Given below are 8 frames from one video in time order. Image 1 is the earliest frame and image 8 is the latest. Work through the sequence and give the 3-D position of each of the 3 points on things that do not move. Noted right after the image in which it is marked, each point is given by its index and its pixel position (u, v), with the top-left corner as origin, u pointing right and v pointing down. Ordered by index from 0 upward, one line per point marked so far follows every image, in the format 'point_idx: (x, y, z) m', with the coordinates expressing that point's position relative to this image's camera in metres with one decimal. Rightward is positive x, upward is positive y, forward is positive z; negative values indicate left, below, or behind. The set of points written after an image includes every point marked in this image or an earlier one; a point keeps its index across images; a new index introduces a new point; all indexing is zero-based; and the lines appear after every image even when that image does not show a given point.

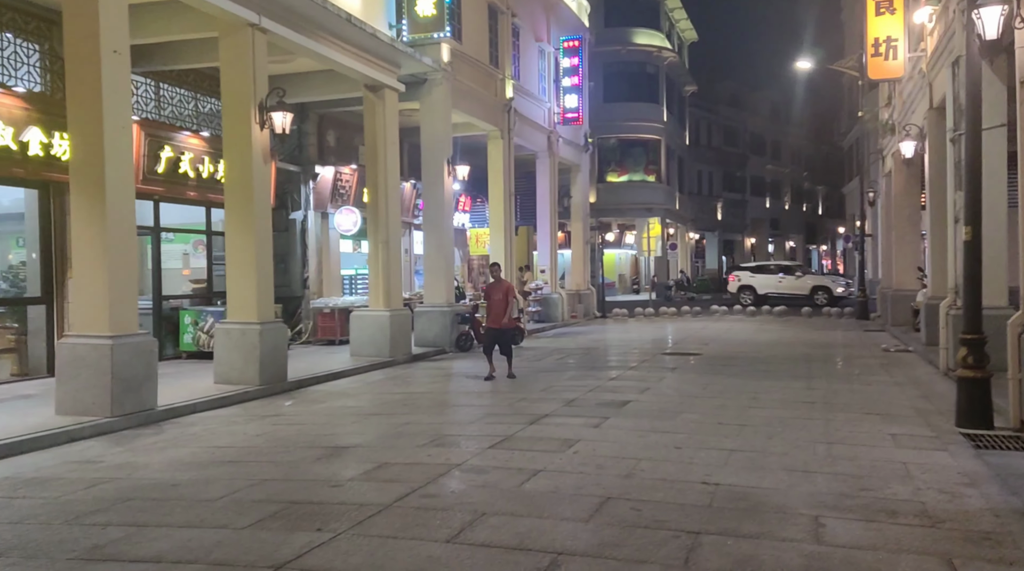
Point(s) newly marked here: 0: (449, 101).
0: (-1.2, +3.5, +18.7) m
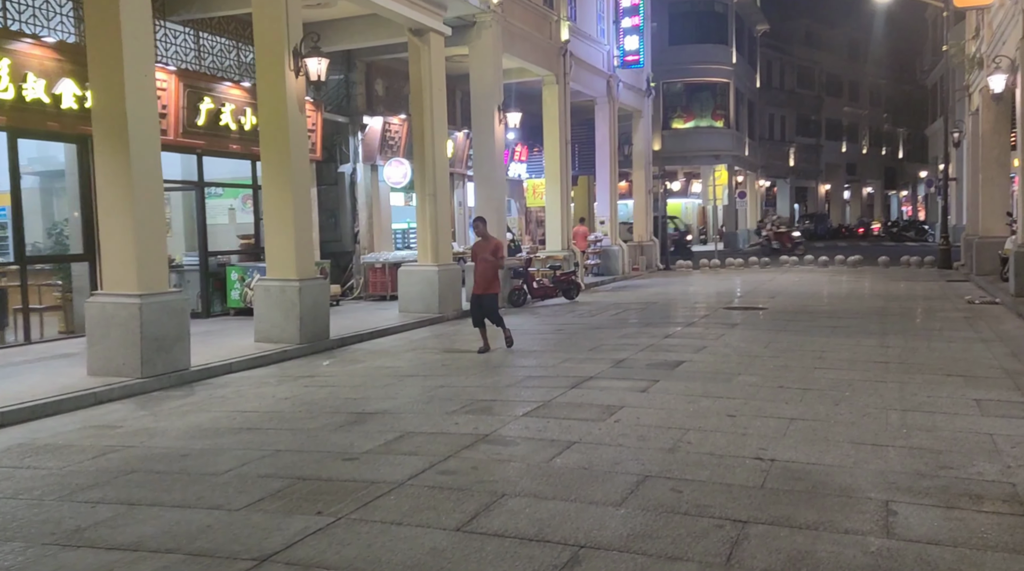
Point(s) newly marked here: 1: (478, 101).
0: (-0.2, +4.3, +17.9) m
1: (-0.6, +3.4, +17.9) m
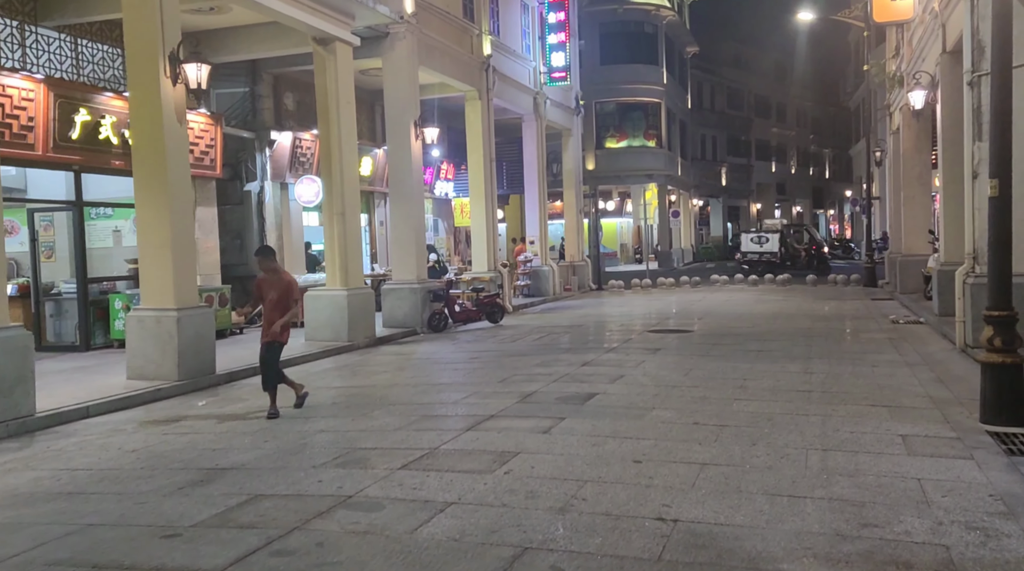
0: (-1.7, +3.9, +17.0) m
1: (-2.1, +2.9, +17.0) m
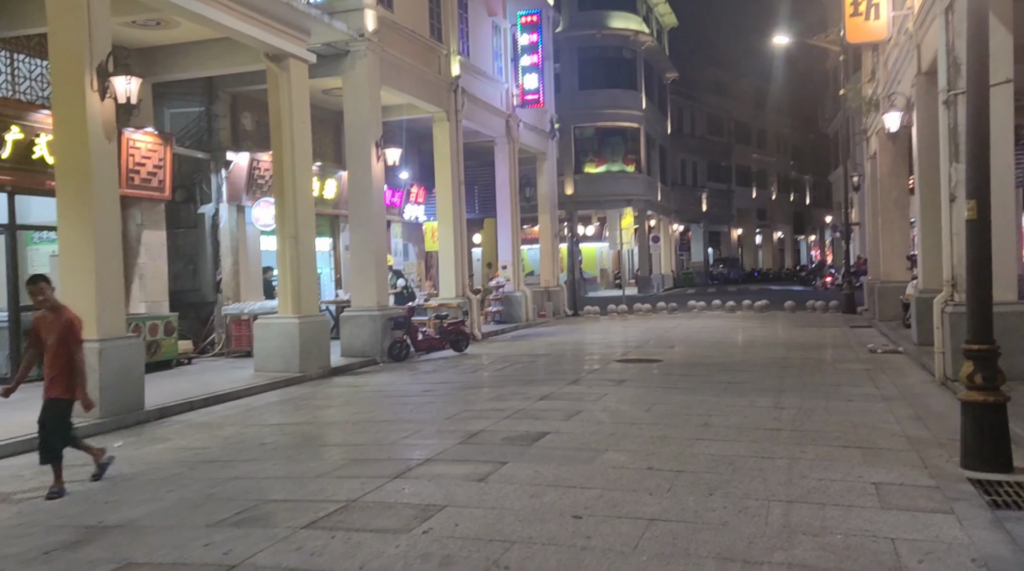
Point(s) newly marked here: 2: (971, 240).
0: (-2.3, +3.5, +16.4) m
1: (-2.7, +2.5, +16.4) m
2: (+3.3, +0.3, +7.1) m
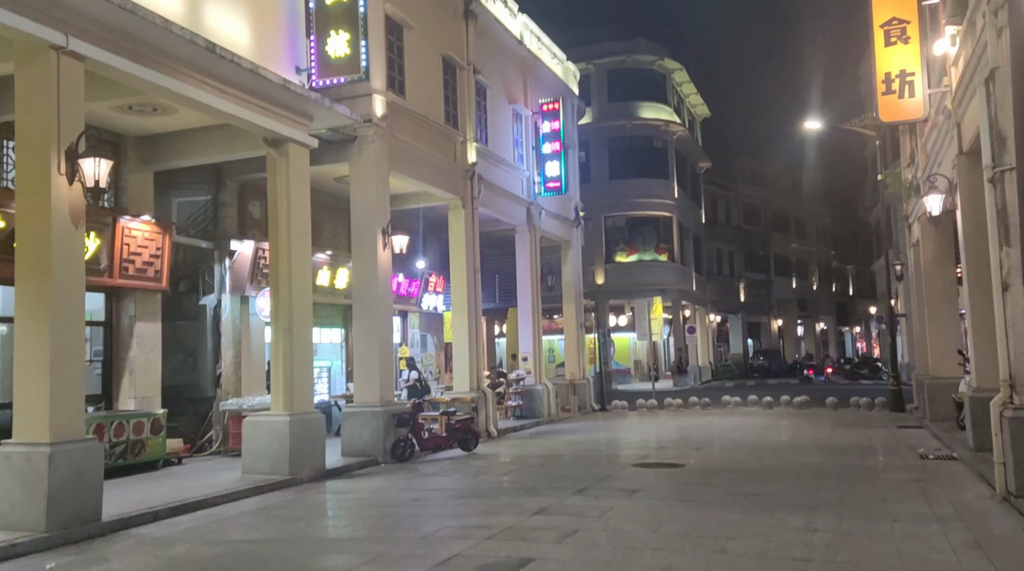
0: (-2.1, +2.0, +15.8) m
1: (-2.5, +1.0, +15.7) m
2: (+3.2, -0.3, +6.0) m
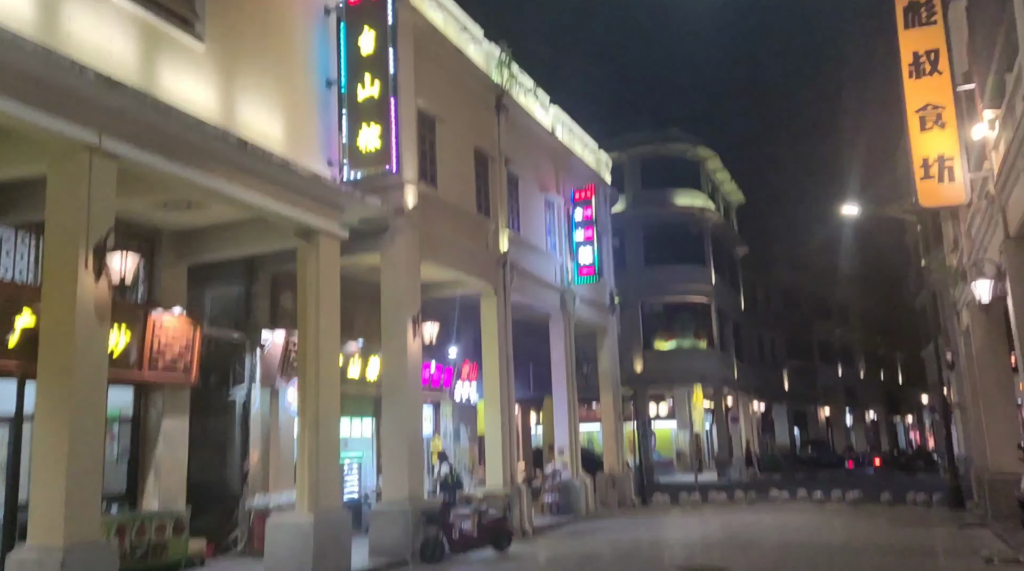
0: (-1.6, +0.5, +15.6) m
1: (-2.0, -0.5, +15.4) m
2: (+3.3, -0.9, +5.5) m
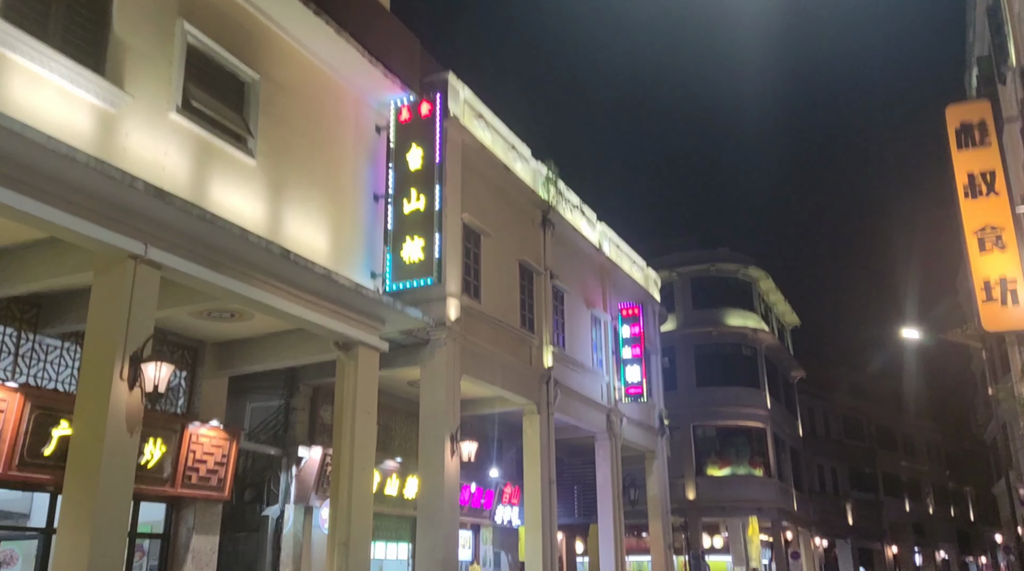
0: (-0.9, -1.3, +15.3) m
1: (-1.3, -2.2, +15.1) m
2: (+3.4, -1.4, +4.9) m
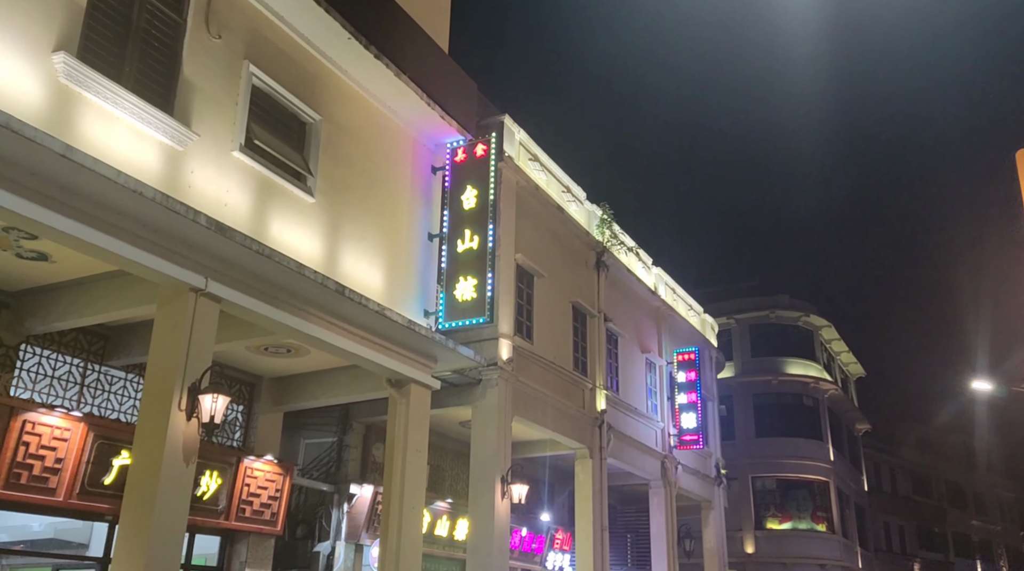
0: (-0.1, -1.9, +15.3) m
1: (-0.6, -2.8, +15.1) m
2: (+3.5, -1.6, +4.6) m
